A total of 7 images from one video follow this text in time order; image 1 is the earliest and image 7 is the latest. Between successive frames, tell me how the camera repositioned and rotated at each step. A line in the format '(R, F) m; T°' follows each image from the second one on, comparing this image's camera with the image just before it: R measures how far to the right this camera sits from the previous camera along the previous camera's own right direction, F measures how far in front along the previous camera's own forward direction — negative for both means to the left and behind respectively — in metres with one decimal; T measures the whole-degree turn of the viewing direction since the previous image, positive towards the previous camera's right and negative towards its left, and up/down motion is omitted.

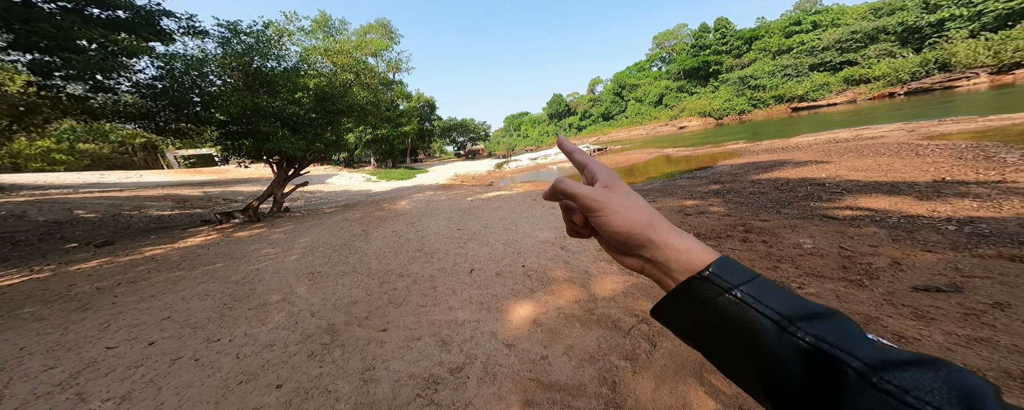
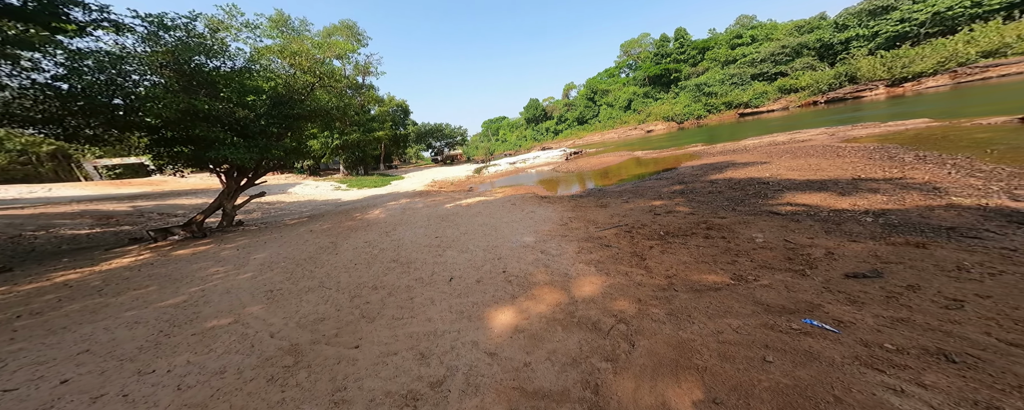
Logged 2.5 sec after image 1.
(-0.1, 0.0) m; +6°
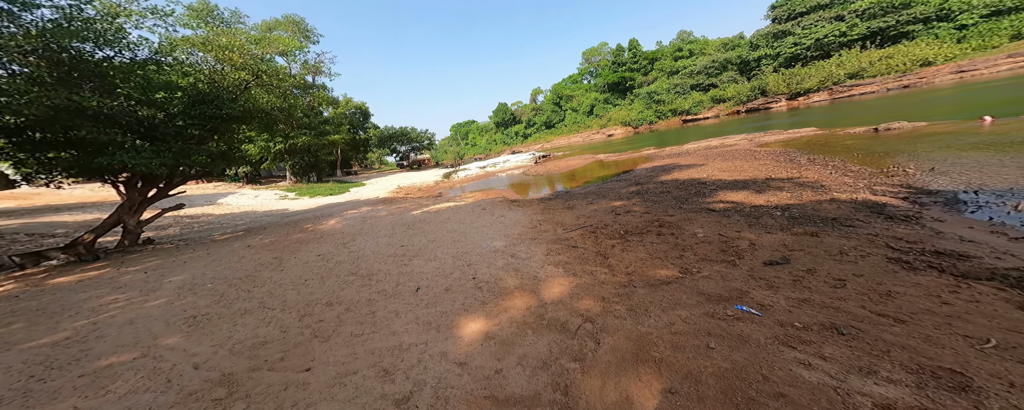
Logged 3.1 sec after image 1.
(-0.1, +0.1) m; +9°
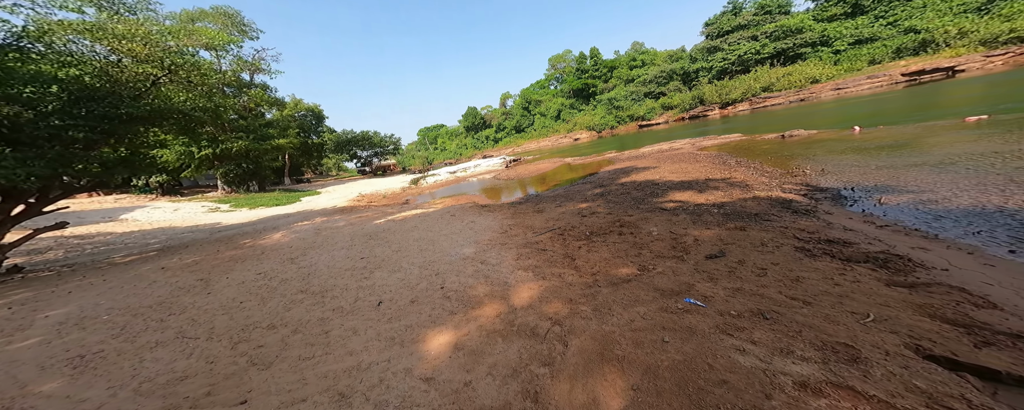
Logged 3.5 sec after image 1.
(-0.1, +0.1) m; +8°
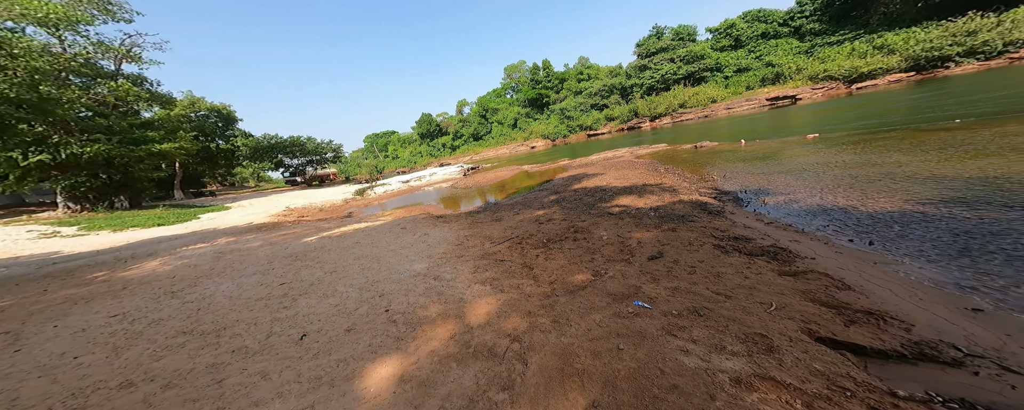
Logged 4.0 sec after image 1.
(0.0, +0.1) m; +9°
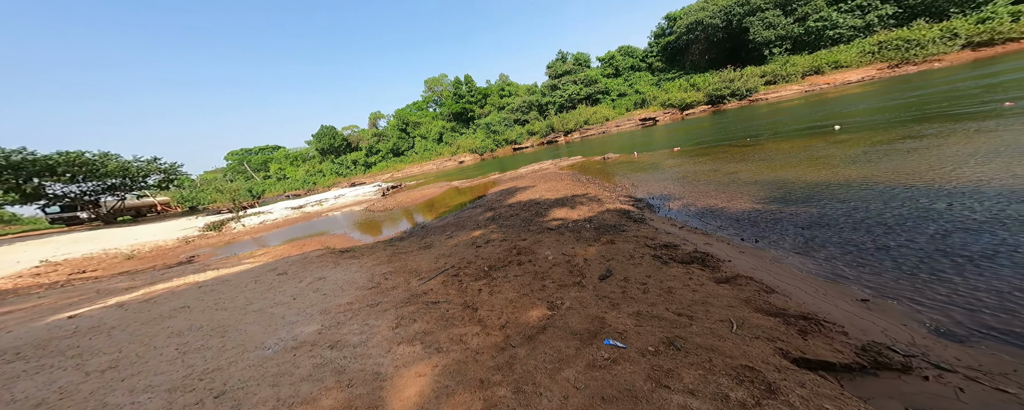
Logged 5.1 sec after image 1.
(-0.2, +1.1) m; +17°
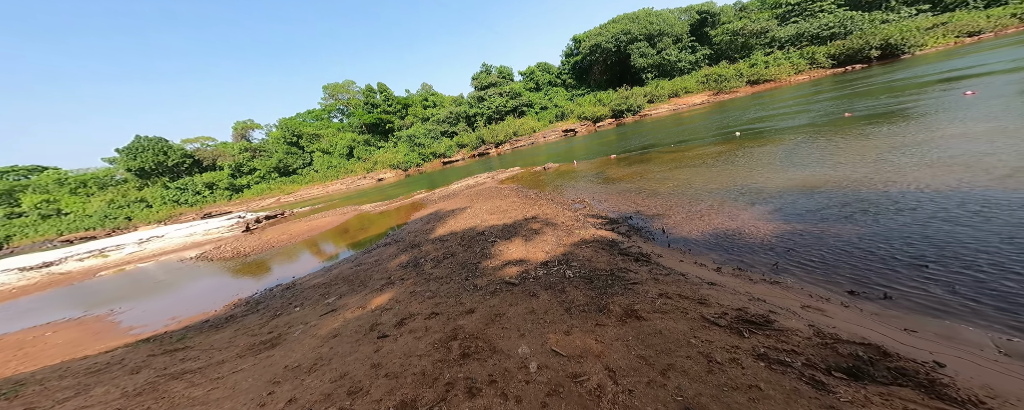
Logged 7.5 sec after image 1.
(-0.1, +4.0) m; +16°
